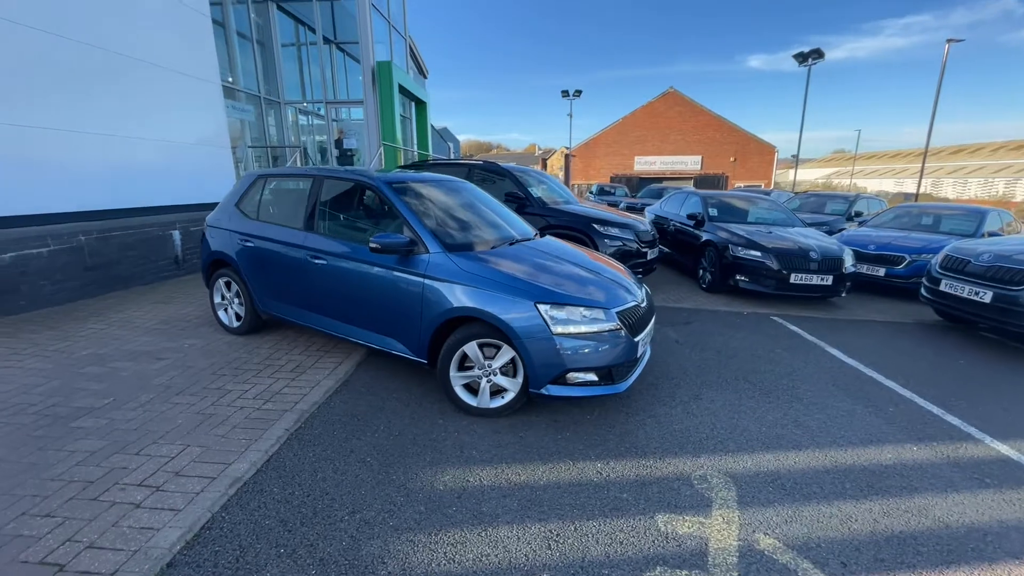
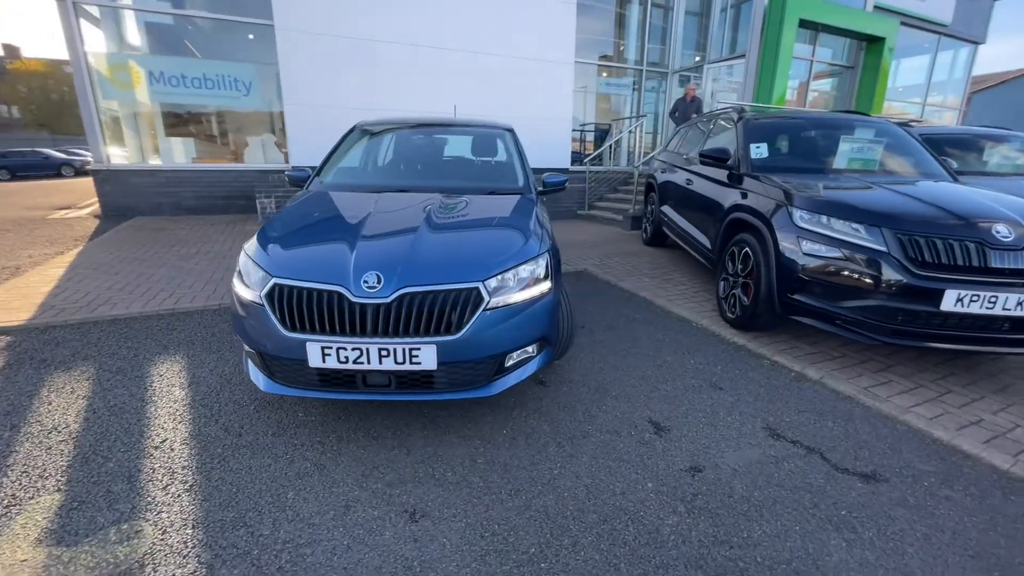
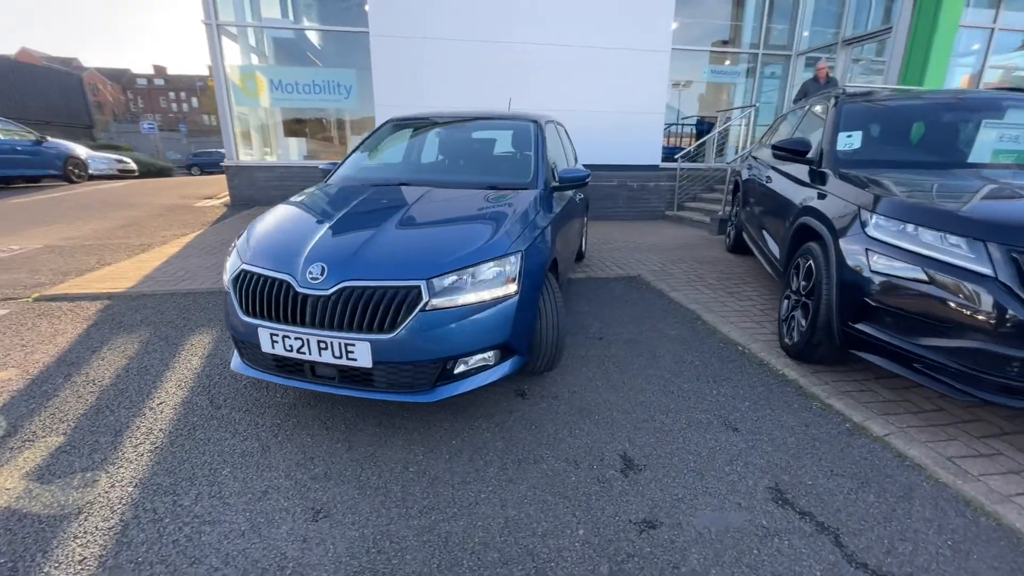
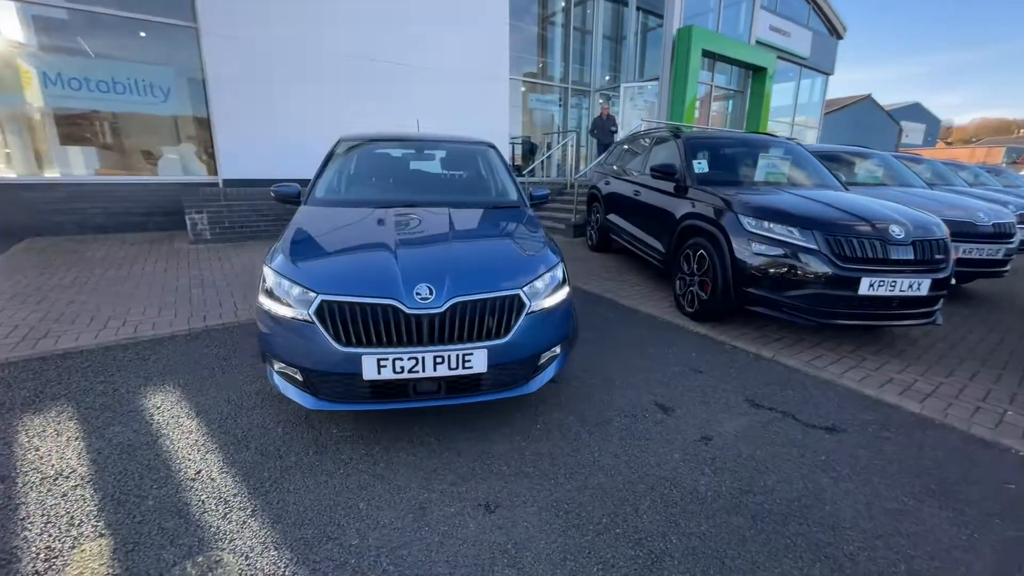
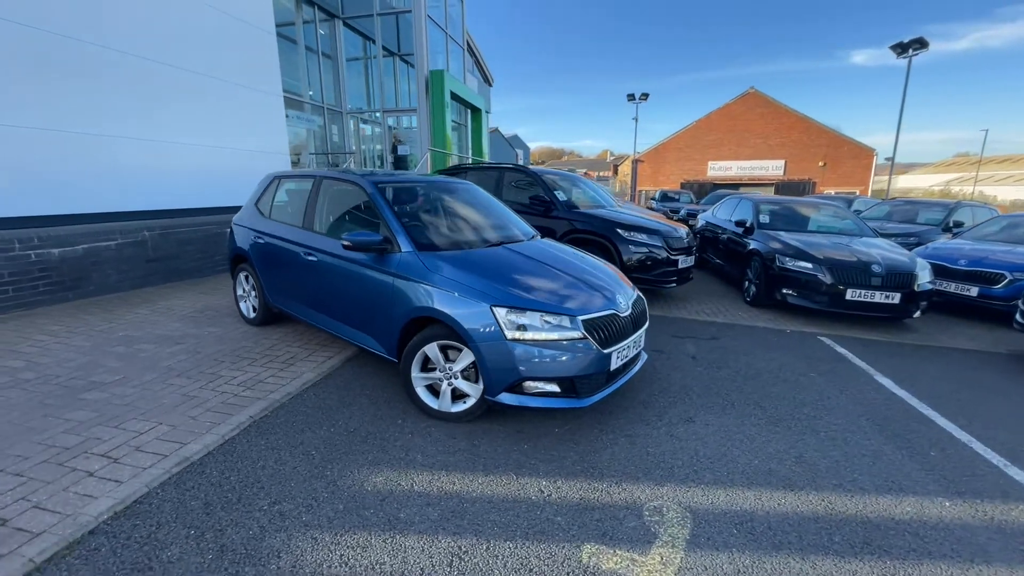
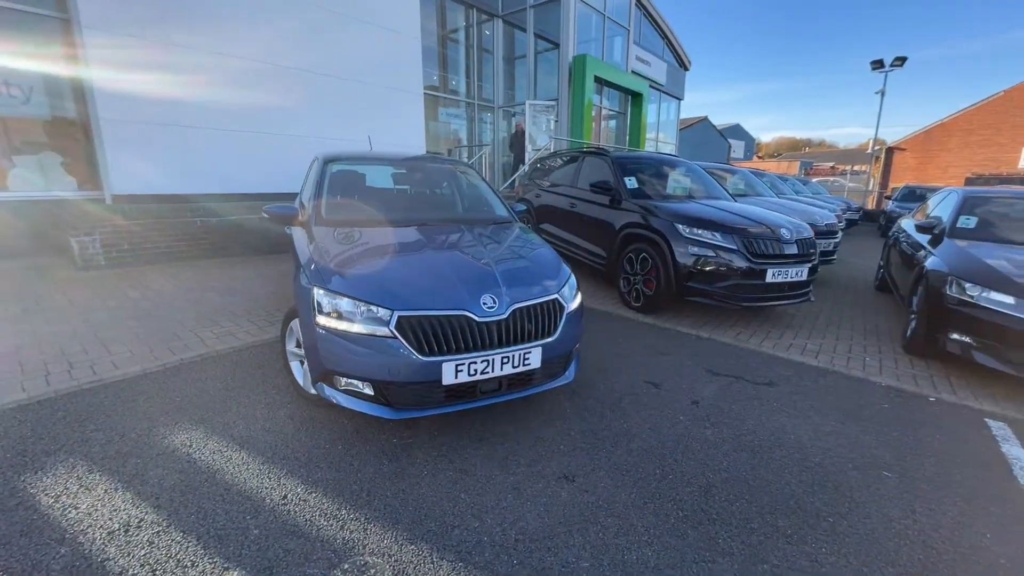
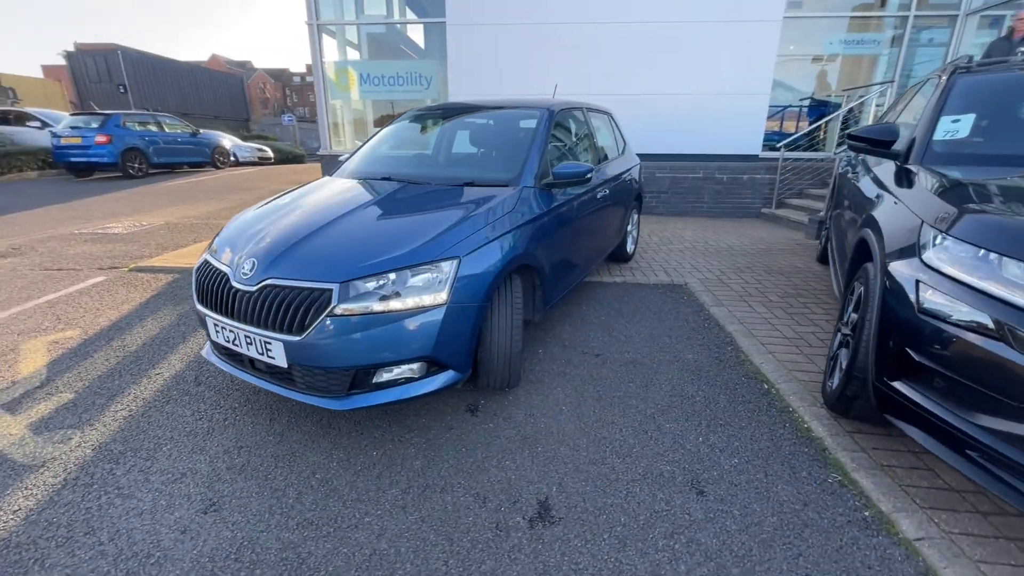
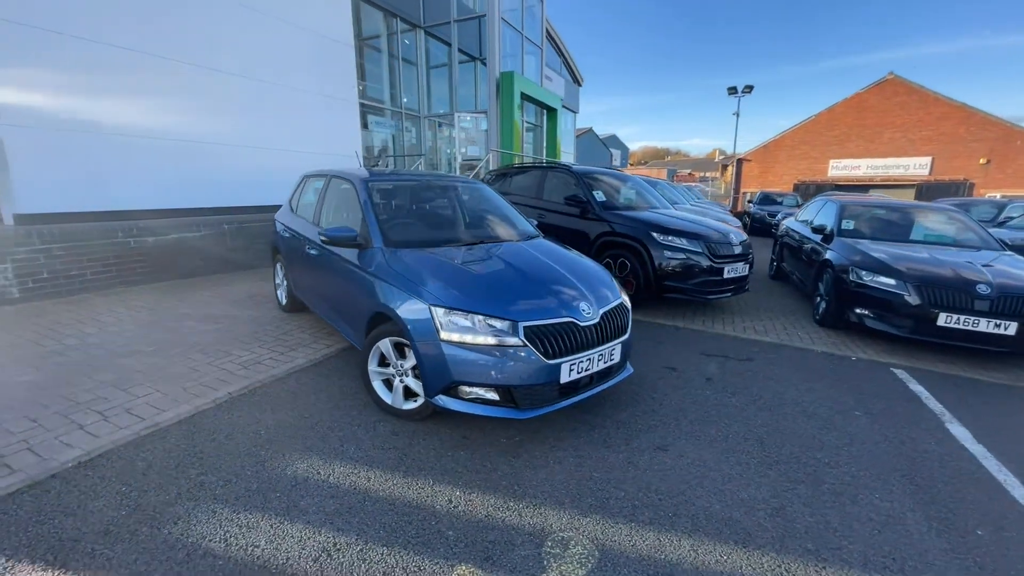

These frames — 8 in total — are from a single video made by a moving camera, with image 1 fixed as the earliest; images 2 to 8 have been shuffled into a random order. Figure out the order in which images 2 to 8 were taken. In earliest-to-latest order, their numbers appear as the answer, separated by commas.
5, 8, 6, 4, 2, 3, 7
